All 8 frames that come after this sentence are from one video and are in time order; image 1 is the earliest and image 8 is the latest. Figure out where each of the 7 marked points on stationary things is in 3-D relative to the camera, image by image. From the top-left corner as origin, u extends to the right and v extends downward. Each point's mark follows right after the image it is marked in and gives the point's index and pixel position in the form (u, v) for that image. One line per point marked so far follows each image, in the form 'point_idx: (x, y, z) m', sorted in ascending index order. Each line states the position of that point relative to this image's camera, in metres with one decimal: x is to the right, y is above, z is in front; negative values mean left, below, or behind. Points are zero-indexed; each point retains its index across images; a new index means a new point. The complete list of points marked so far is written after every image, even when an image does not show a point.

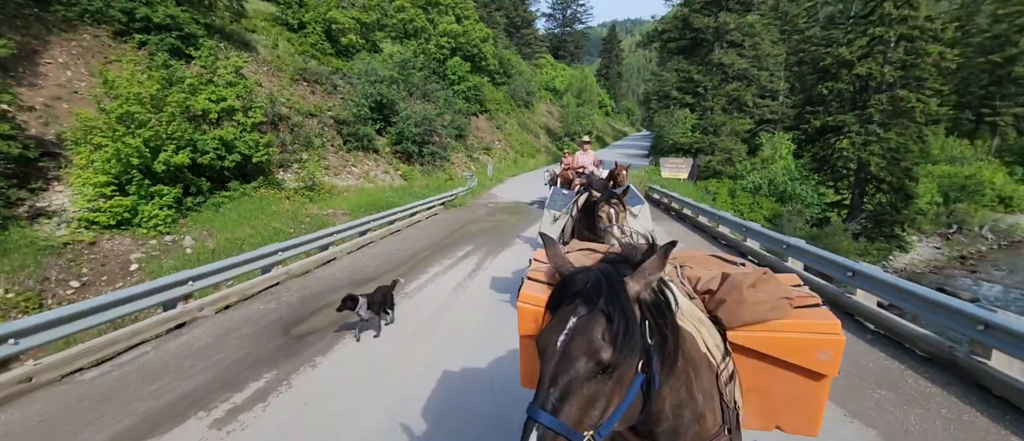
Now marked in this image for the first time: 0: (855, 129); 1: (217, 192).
0: (+13.1, +3.5, +15.4) m
1: (-8.3, +0.9, +11.9) m
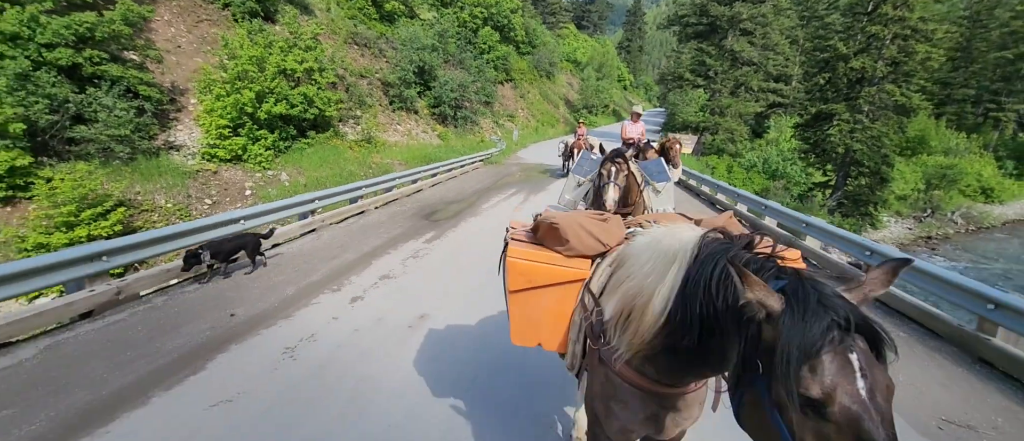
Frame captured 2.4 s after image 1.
0: (+14.3, +4.4, +17.3) m
1: (-7.3, +2.9, +14.4) m
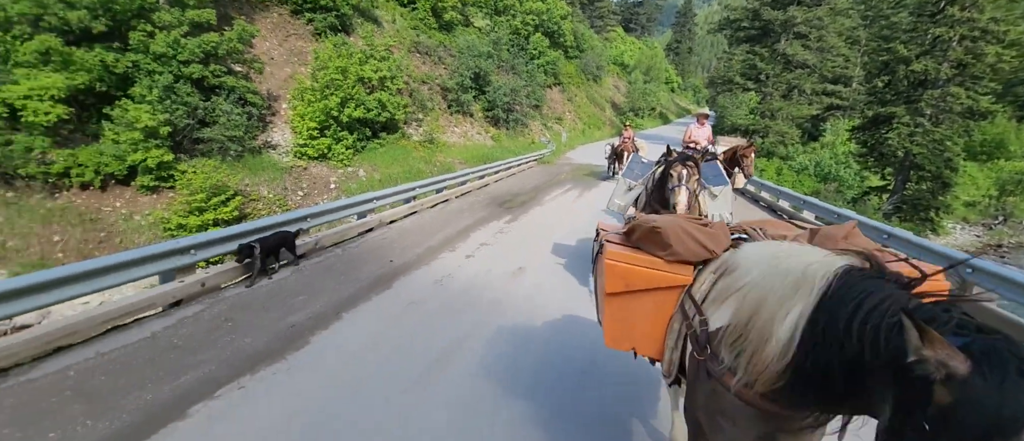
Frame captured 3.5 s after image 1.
0: (+16.5, +4.1, +16.9) m
1: (-5.4, +3.2, +16.1) m
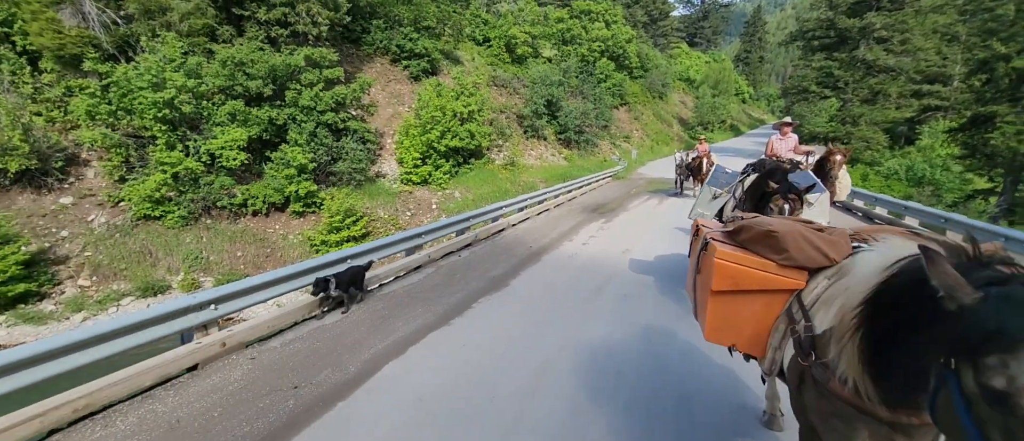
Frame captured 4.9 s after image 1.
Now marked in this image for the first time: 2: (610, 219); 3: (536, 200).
0: (+19.5, +4.0, +15.9) m
1: (-2.1, +2.5, +18.4) m
2: (+2.7, +0.1, +10.7) m
3: (+0.9, +0.7, +11.9) m
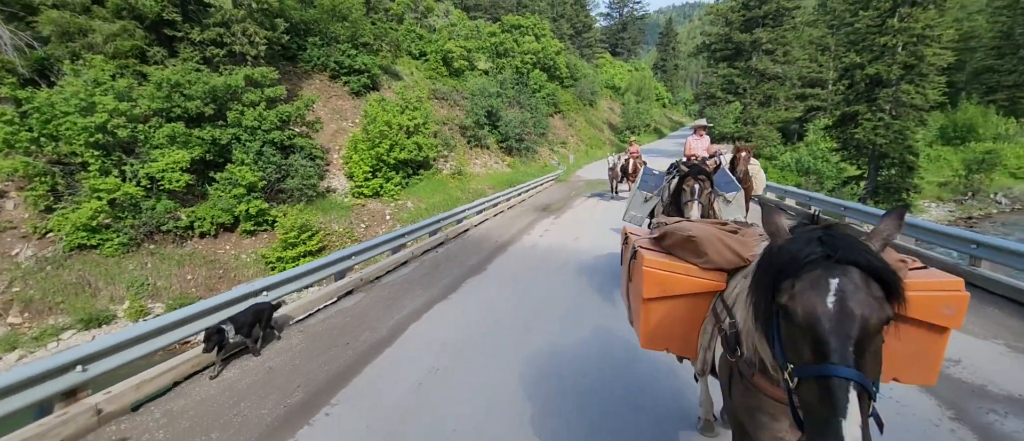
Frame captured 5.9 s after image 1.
0: (+17.1, +5.0, +19.6) m
1: (-4.6, +2.1, +19.1) m
2: (+1.4, +0.1, +12.1) m
3: (-0.6, +0.6, +13.1) m
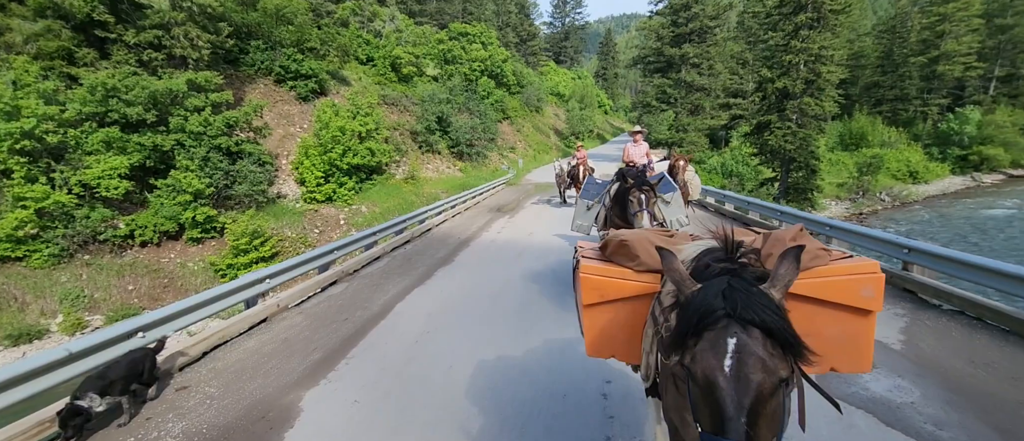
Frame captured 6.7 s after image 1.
0: (+14.5, +5.3, +22.5) m
1: (-6.8, +1.9, +19.2) m
2: (0.0, +0.1, +13.0) m
3: (-2.1, +0.6, +13.8) m
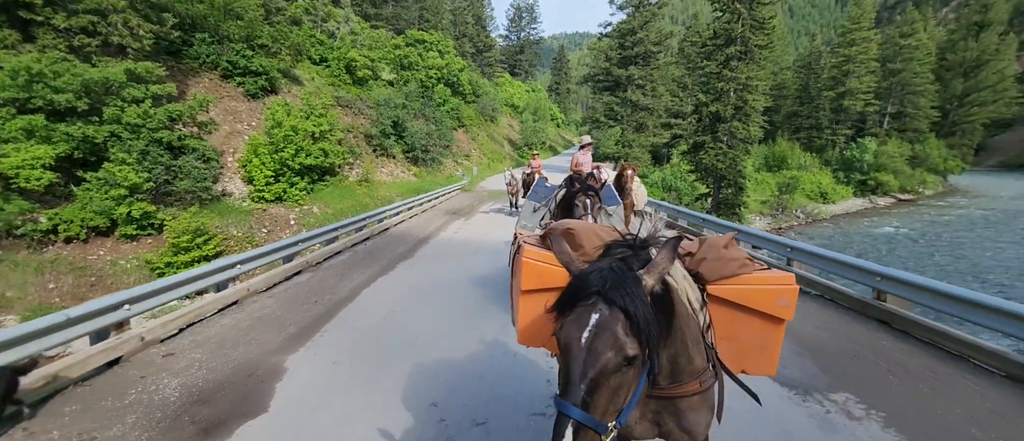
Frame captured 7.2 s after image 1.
0: (+11.9, +4.6, +24.8) m
1: (-9.0, +1.8, +19.0) m
2: (-1.5, 0.0, +13.5) m
3: (-3.7, +0.5, +14.0) m
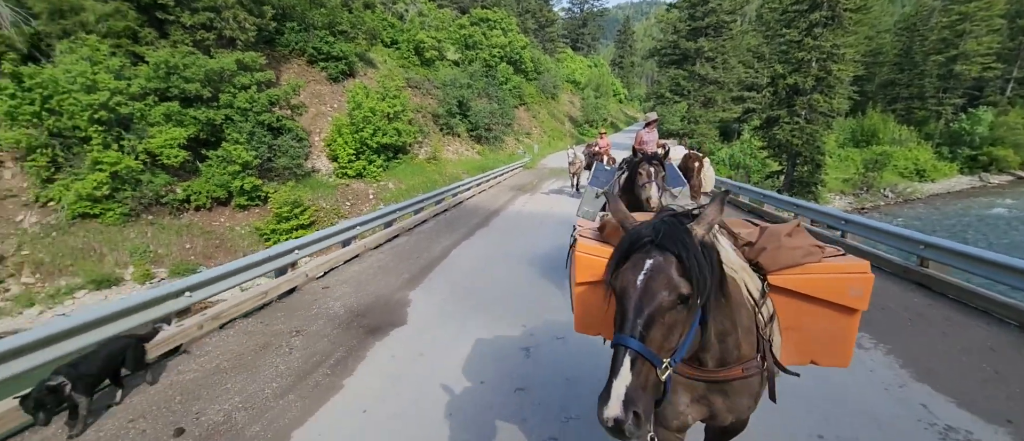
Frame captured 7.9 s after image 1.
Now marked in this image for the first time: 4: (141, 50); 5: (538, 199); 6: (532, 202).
0: (+15.5, +5.7, +23.2) m
1: (-6.0, +3.1, +20.5) m
2: (+0.6, +0.9, +14.2) m
3: (-1.5, +1.4, +15.0) m
4: (-13.1, +6.1, +14.5) m
5: (+0.6, +0.6, +13.1) m
6: (+0.4, +0.4, +12.4) m
